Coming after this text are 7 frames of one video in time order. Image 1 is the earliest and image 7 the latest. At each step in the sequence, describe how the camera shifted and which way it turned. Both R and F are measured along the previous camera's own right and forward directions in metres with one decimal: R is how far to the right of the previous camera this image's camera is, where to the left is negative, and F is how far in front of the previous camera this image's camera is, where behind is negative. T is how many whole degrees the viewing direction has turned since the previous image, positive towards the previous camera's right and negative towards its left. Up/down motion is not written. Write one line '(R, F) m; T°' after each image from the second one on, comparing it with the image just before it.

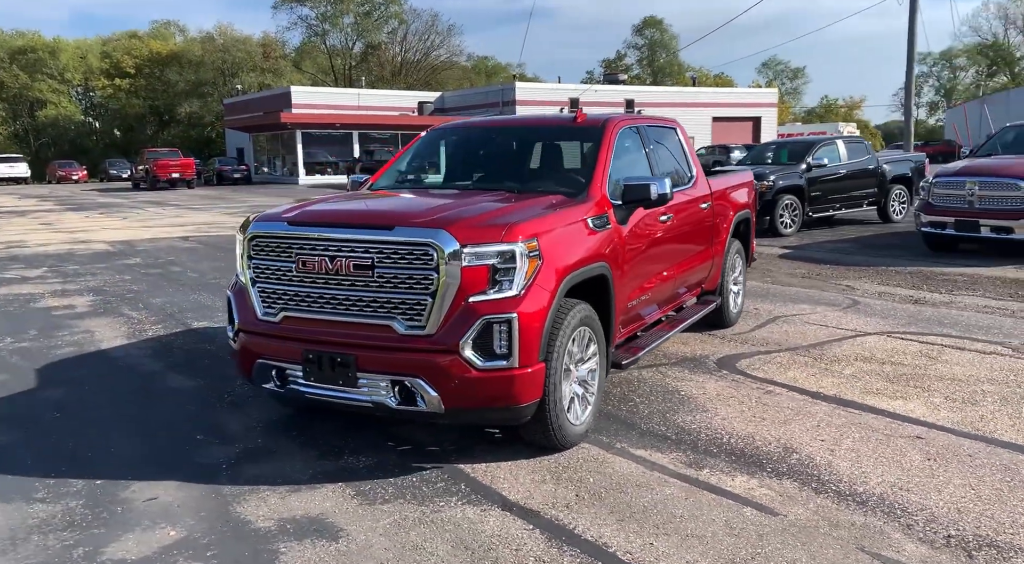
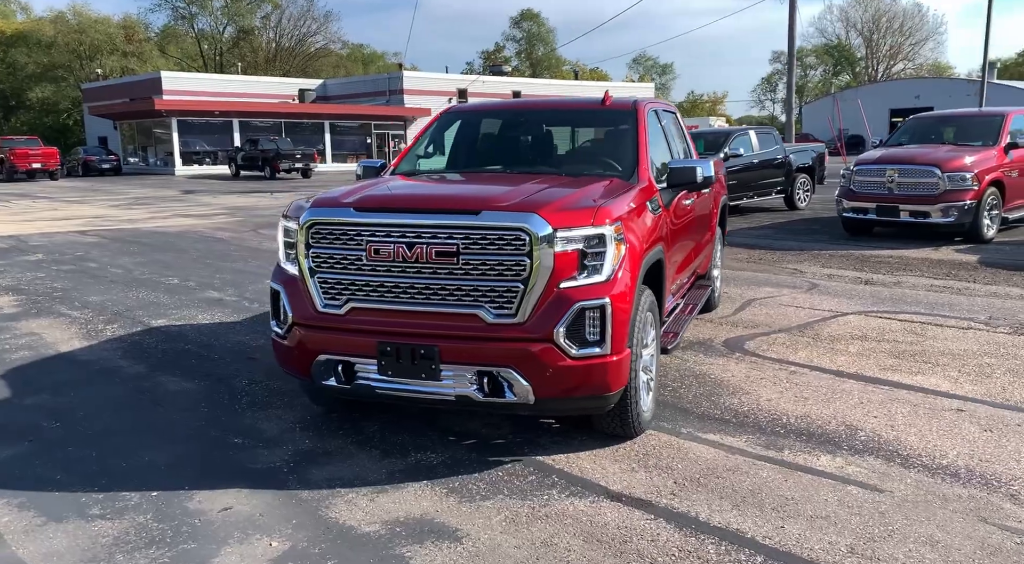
(-0.8, +0.2) m; +6°
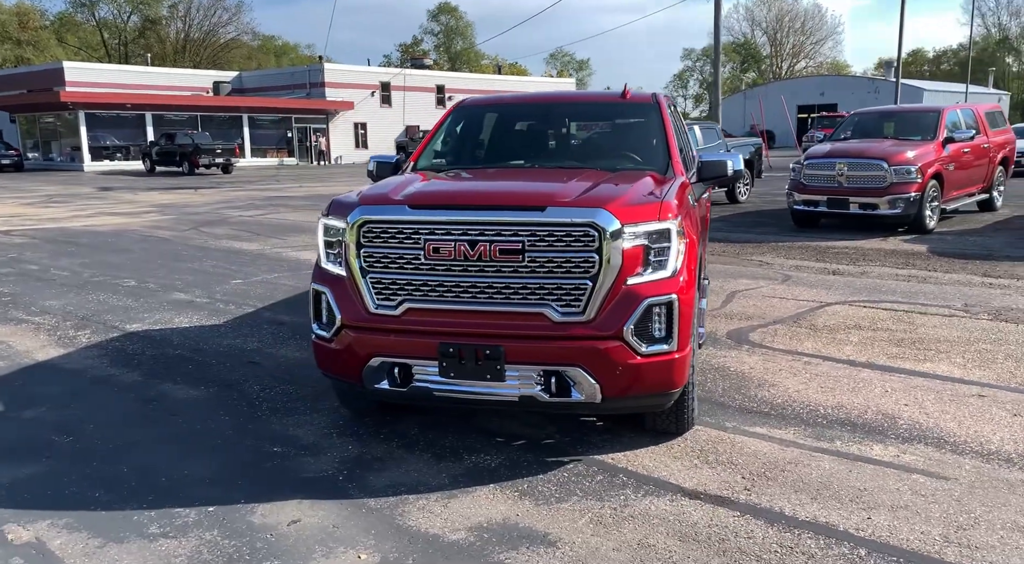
(-0.5, +0.1) m; +4°
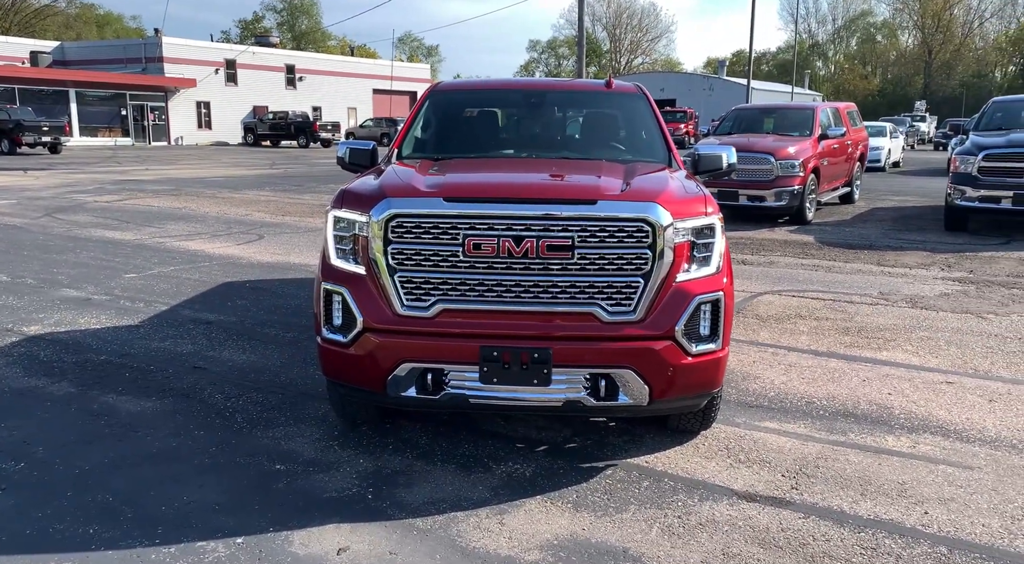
(-0.7, +0.3) m; +9°
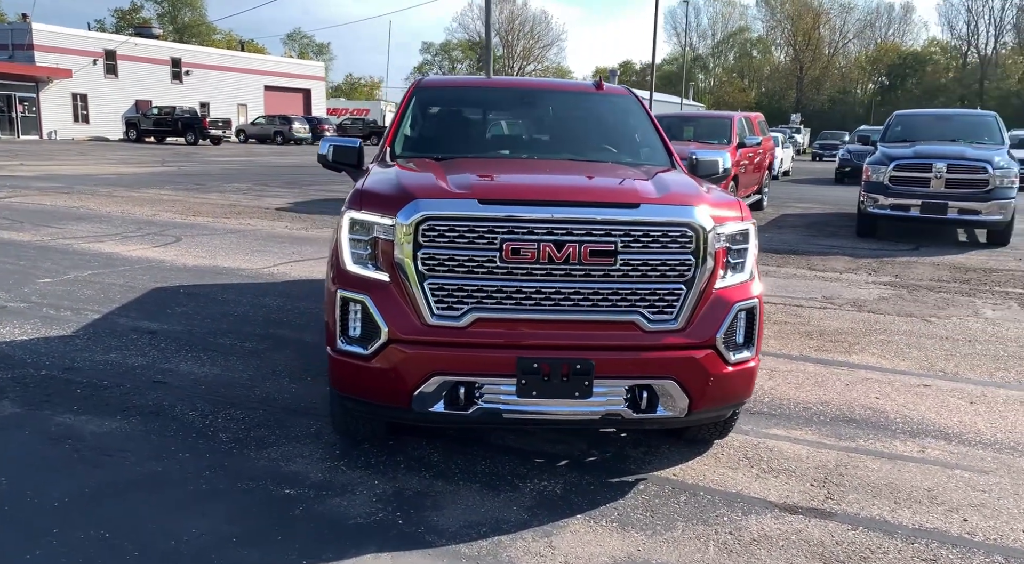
(-0.5, +0.2) m; +6°
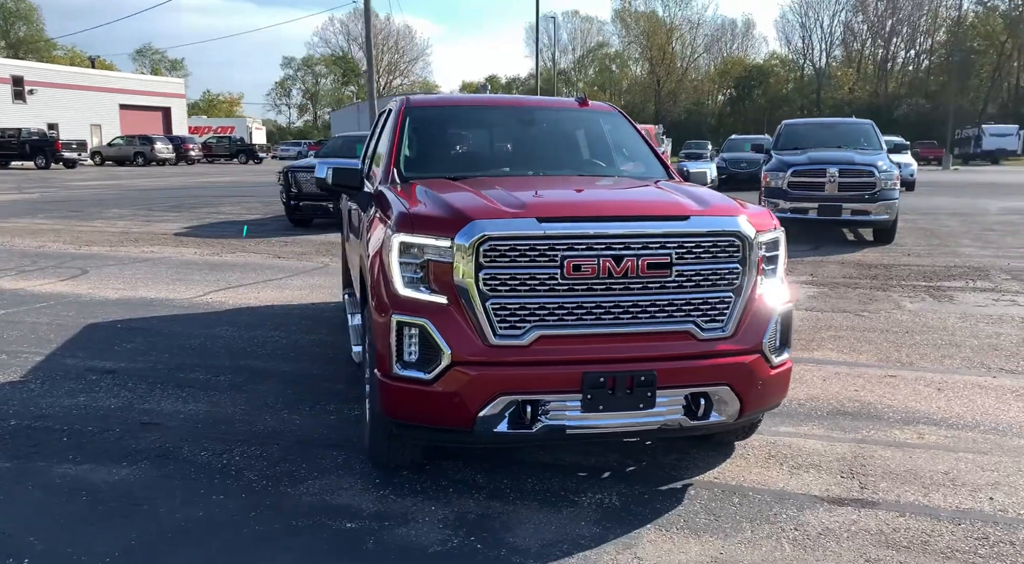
(-0.6, 0.0) m; +7°
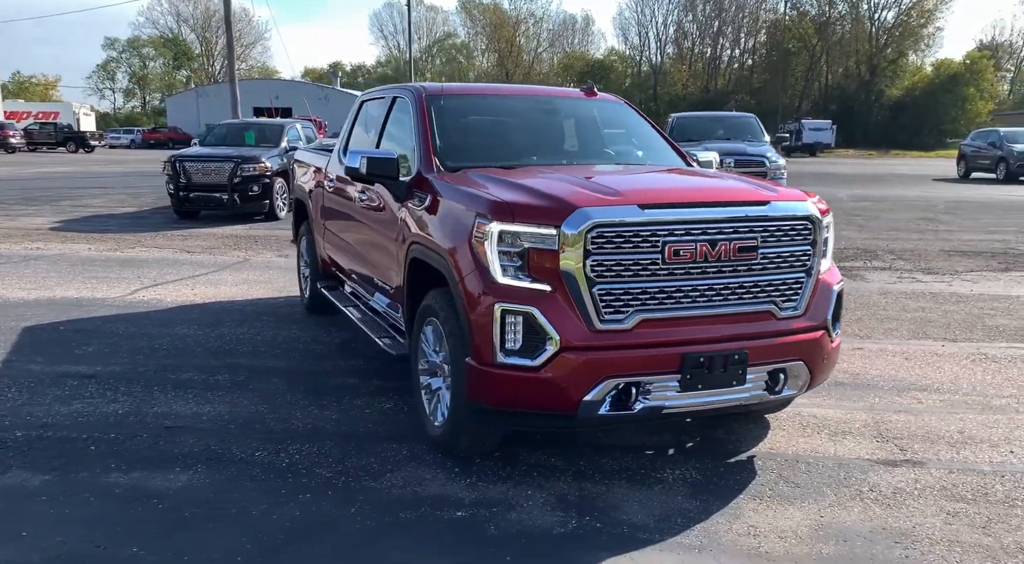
(-0.8, 0.0) m; +8°
